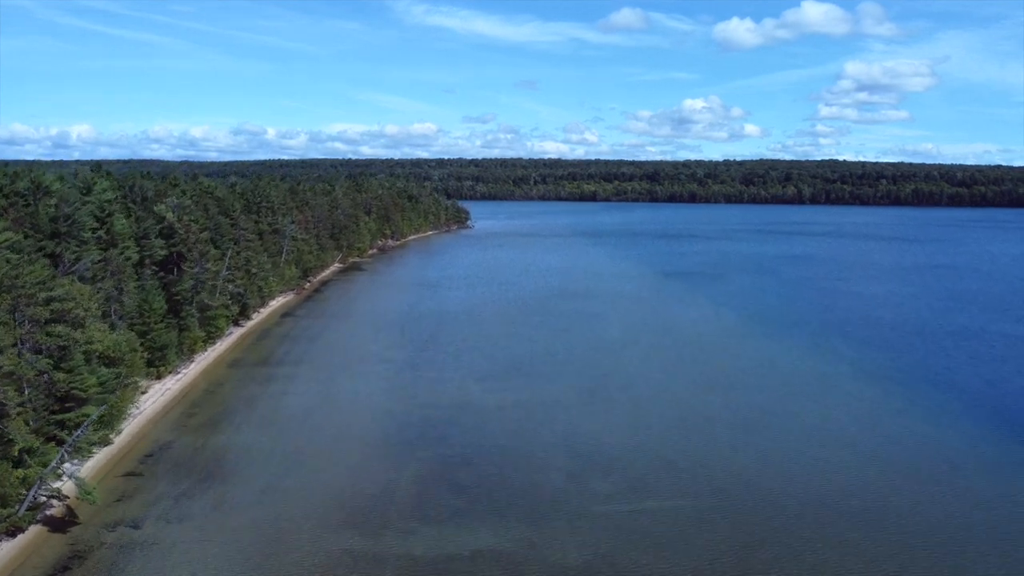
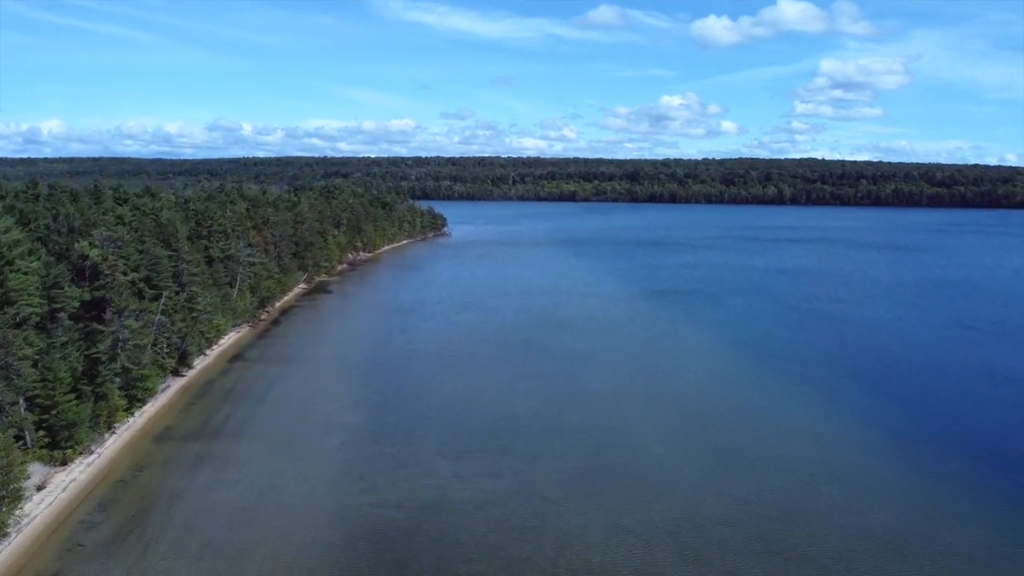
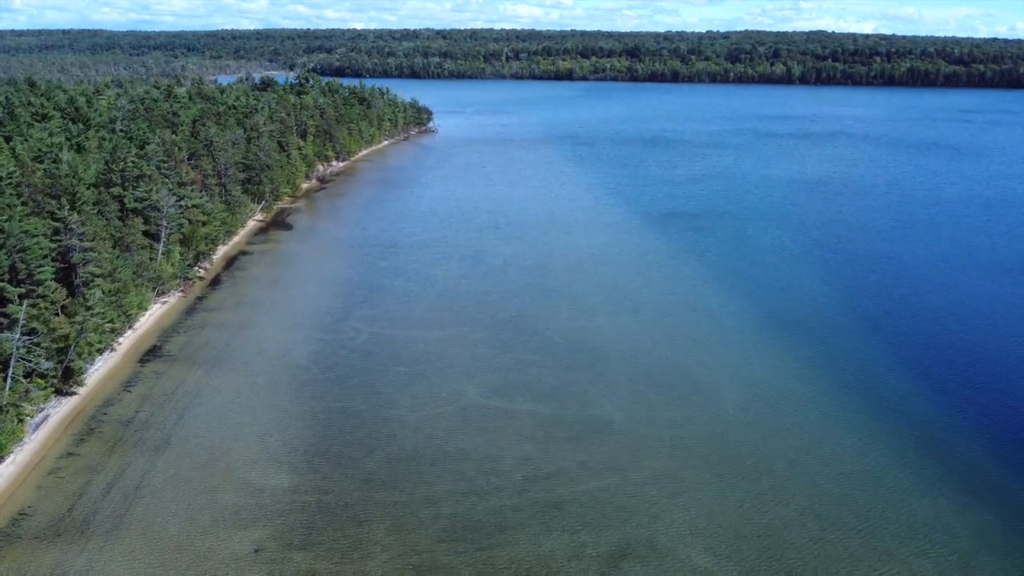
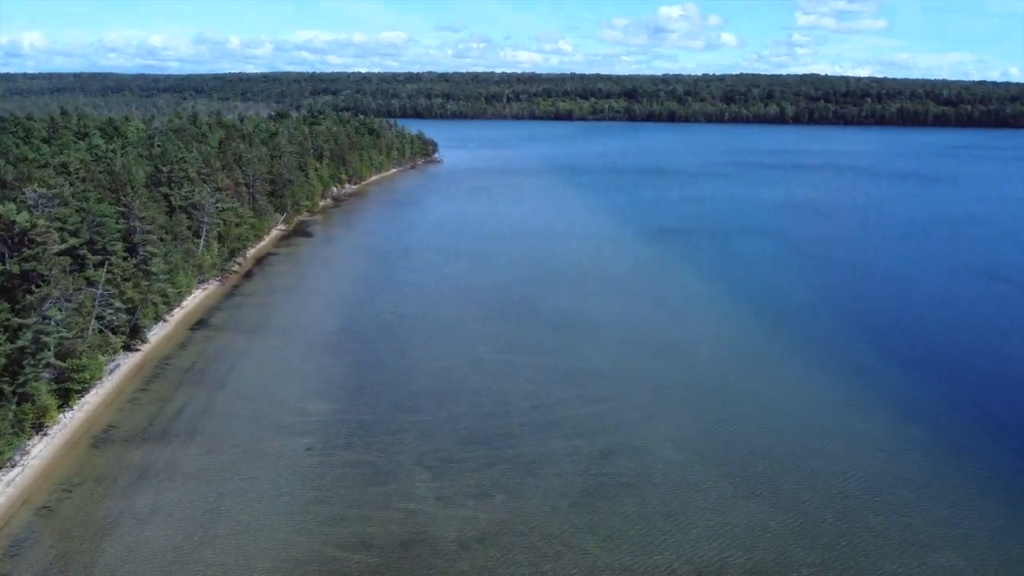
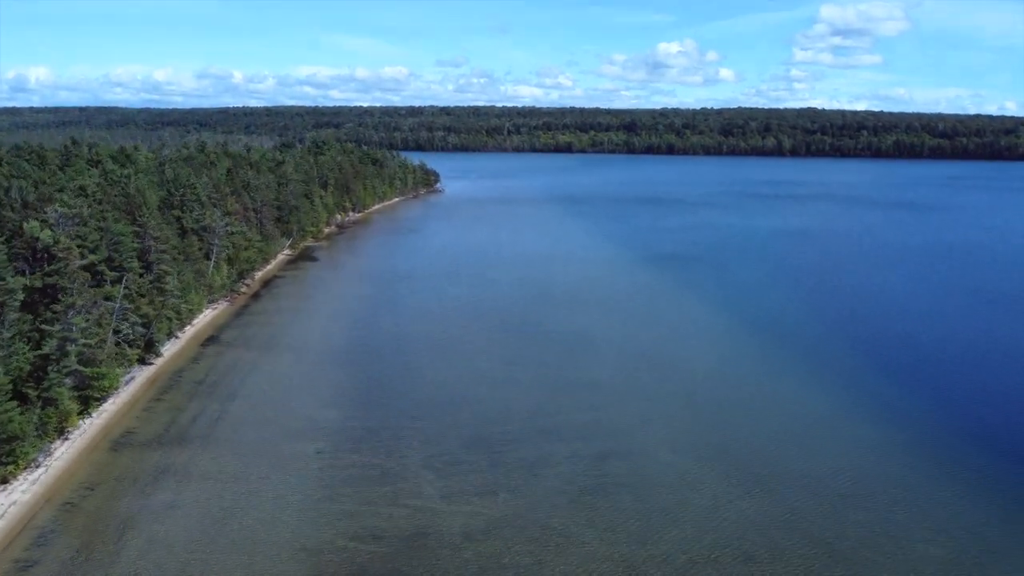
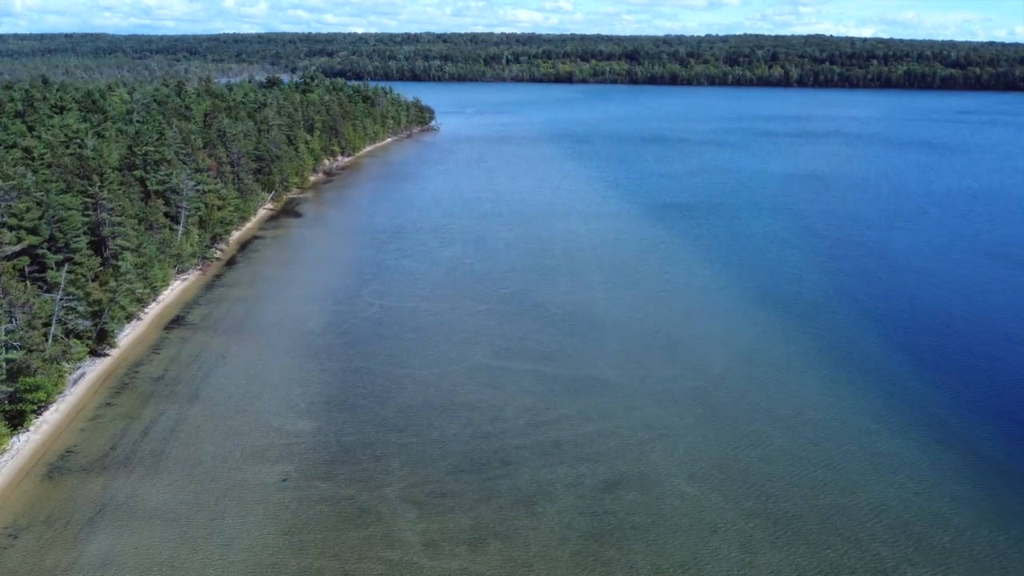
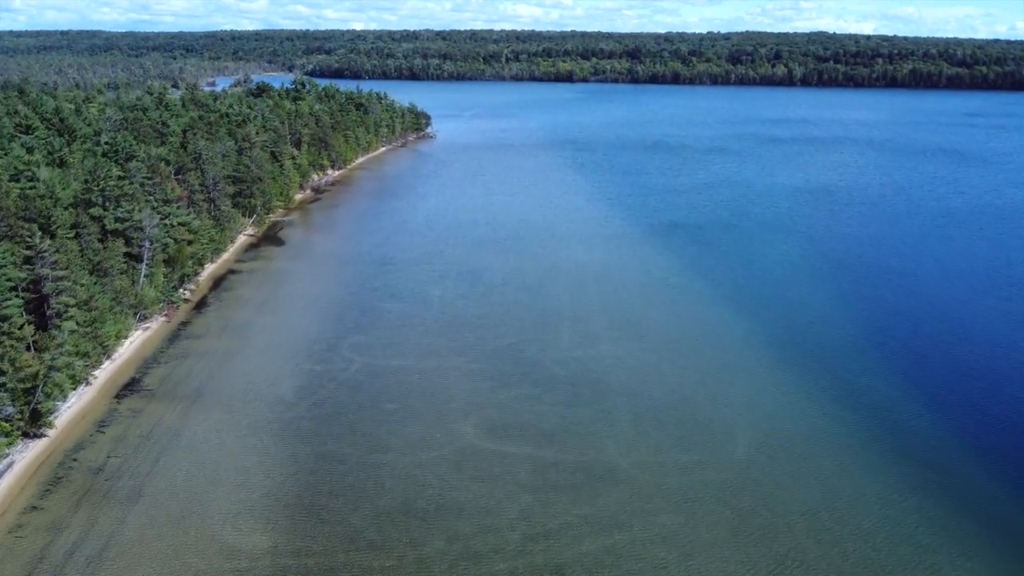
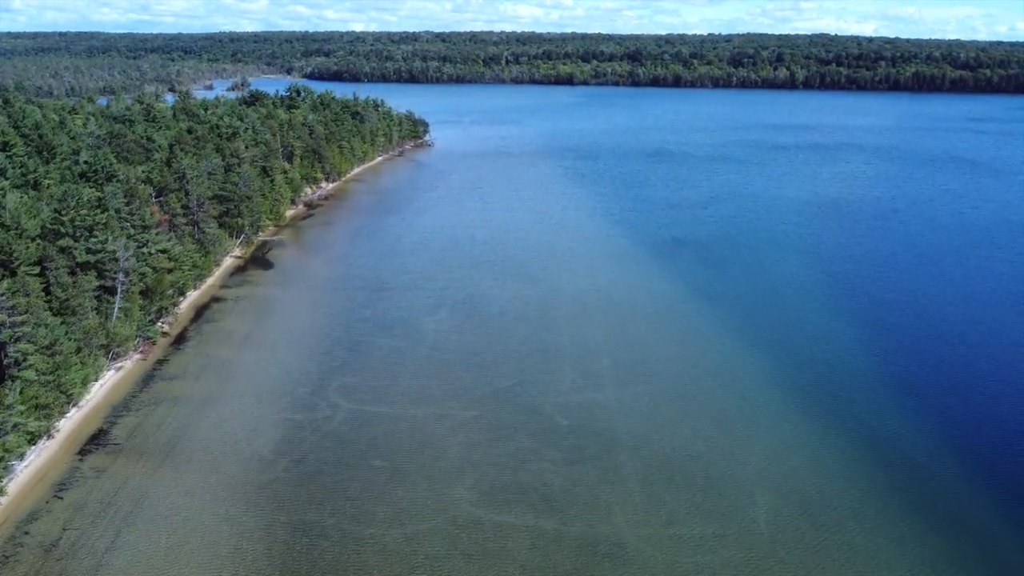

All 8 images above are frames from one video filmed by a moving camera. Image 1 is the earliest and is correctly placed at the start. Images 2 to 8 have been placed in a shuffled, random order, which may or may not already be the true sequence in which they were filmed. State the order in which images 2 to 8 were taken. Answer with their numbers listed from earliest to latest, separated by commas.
2, 5, 4, 6, 3, 7, 8
